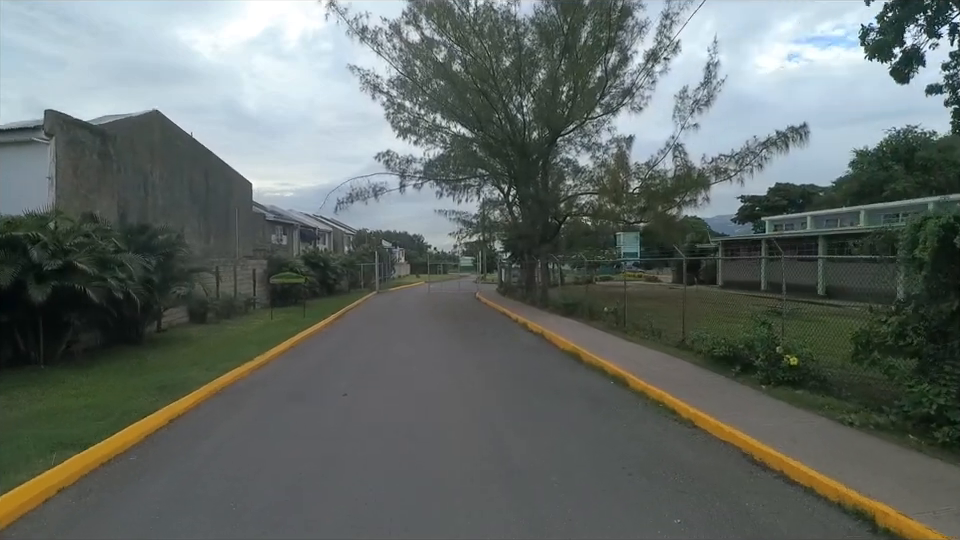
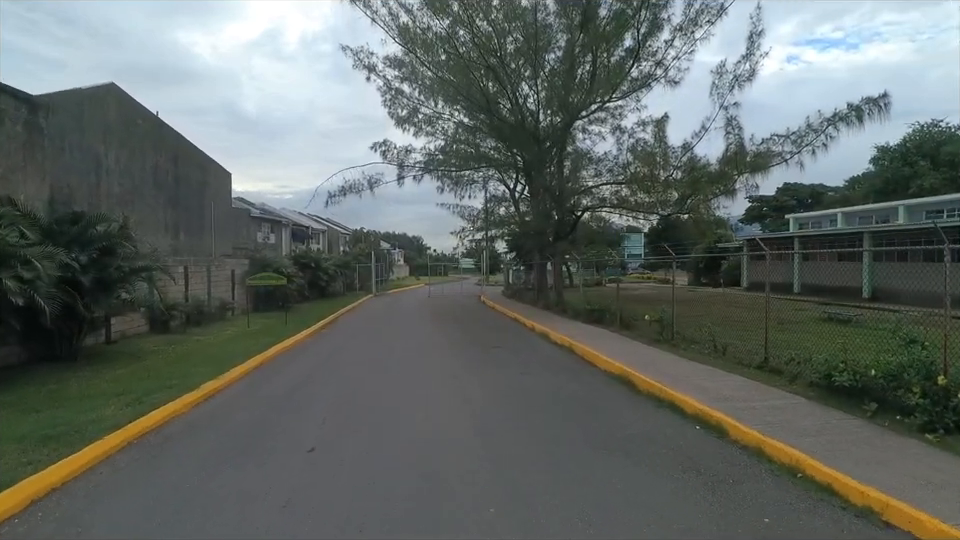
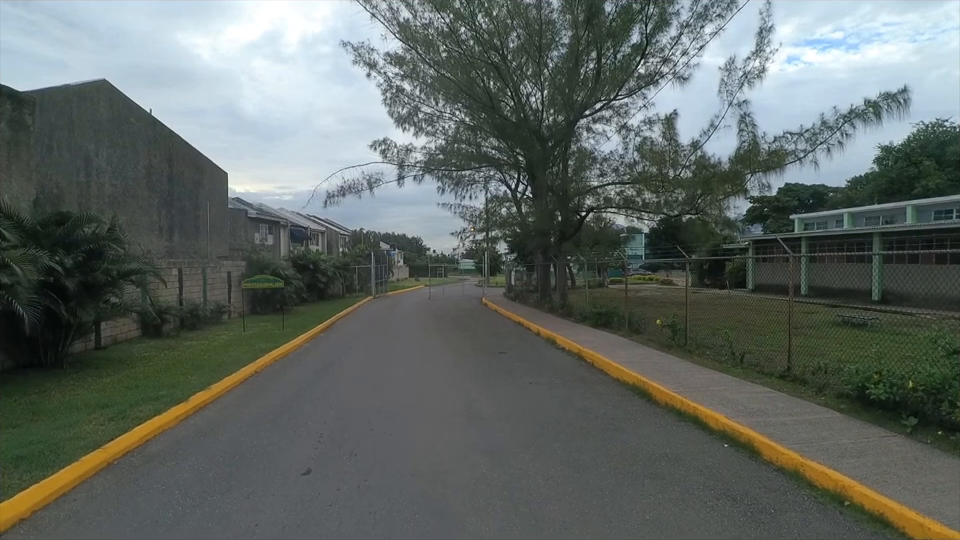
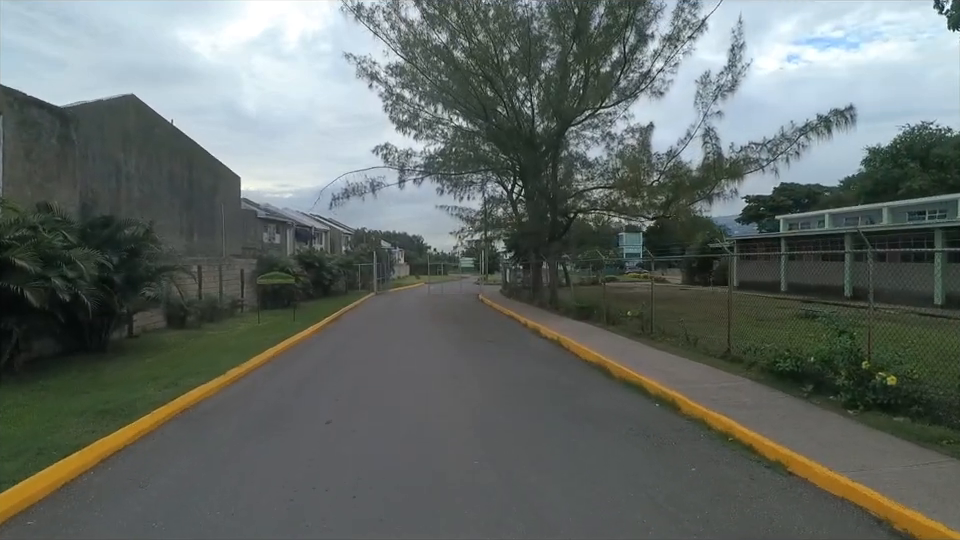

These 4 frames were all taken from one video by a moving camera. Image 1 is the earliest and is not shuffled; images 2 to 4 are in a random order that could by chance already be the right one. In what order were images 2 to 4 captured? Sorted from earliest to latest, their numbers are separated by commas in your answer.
4, 2, 3
